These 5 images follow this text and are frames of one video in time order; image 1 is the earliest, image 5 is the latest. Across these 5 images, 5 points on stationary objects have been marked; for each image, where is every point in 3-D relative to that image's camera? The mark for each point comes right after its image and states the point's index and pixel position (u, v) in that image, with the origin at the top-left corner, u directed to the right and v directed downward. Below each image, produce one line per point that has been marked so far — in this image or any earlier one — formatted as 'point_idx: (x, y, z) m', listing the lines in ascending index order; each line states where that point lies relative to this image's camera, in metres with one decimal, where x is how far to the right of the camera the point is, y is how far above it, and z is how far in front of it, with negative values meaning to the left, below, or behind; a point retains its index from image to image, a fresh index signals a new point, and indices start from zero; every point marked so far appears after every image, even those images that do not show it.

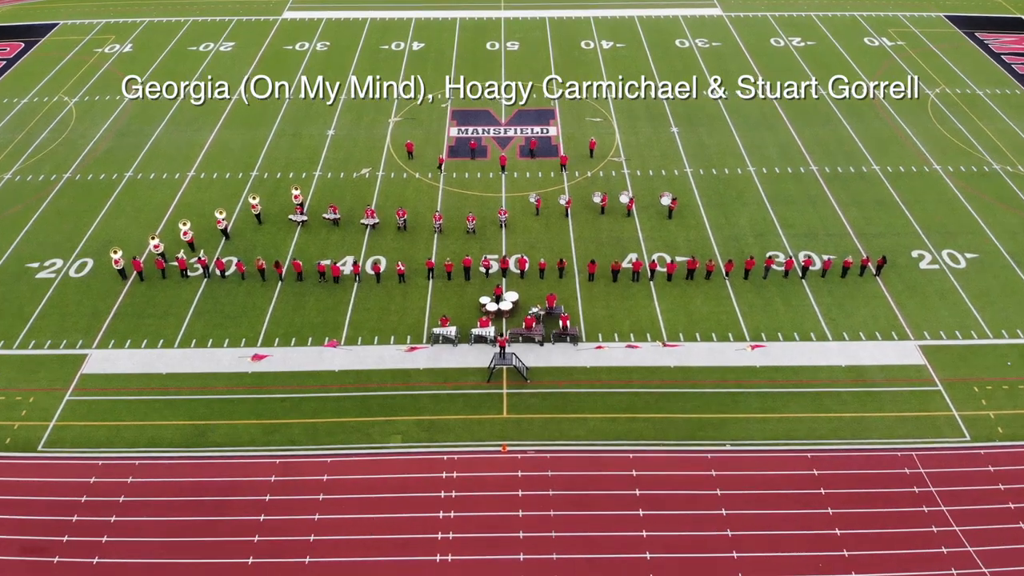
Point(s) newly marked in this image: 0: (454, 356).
0: (-1.5, -1.8, +16.3) m
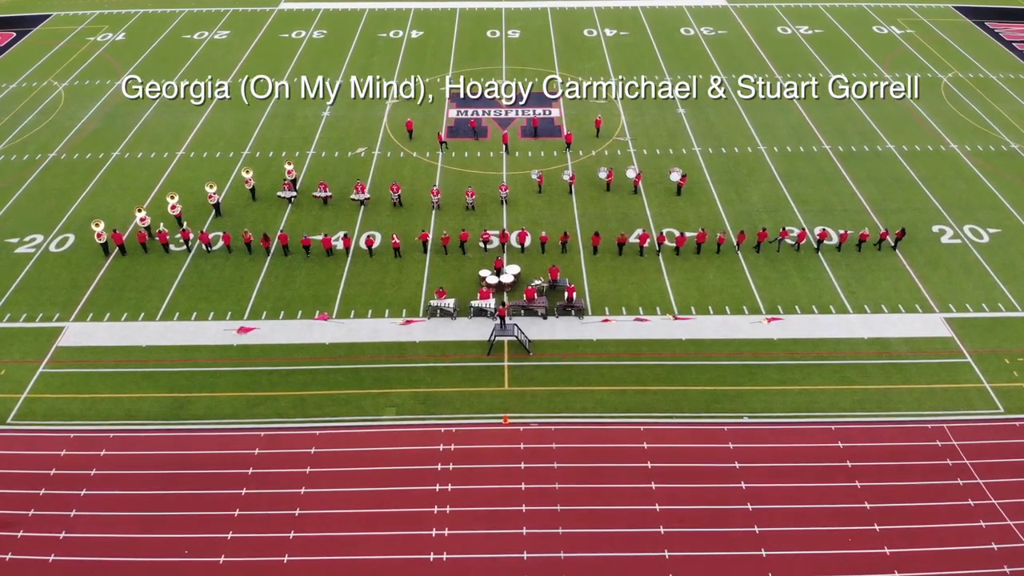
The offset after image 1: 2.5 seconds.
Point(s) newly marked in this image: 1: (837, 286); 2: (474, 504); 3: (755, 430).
0: (-1.5, -1.0, +15.5) m
1: (+7.5, +0.1, +14.8) m
2: (-0.7, -4.0, +11.8) m
3: (+4.6, -2.7, +12.2) m
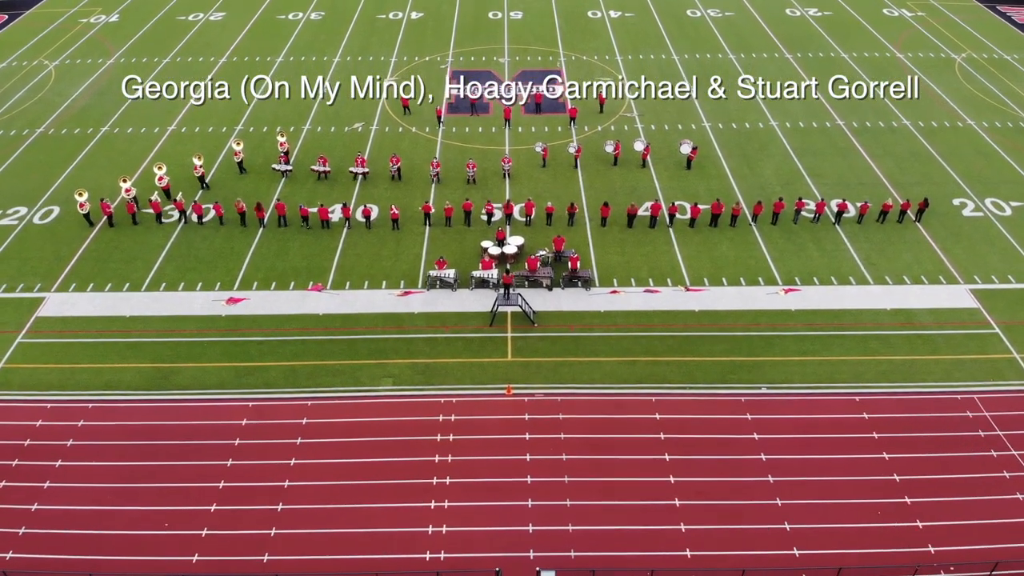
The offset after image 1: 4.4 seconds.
0: (-1.4, -0.3, +14.8) m
1: (+7.6, +0.7, +14.1) m
2: (-0.6, -3.2, +11.0) m
3: (+4.7, -2.0, +11.5) m
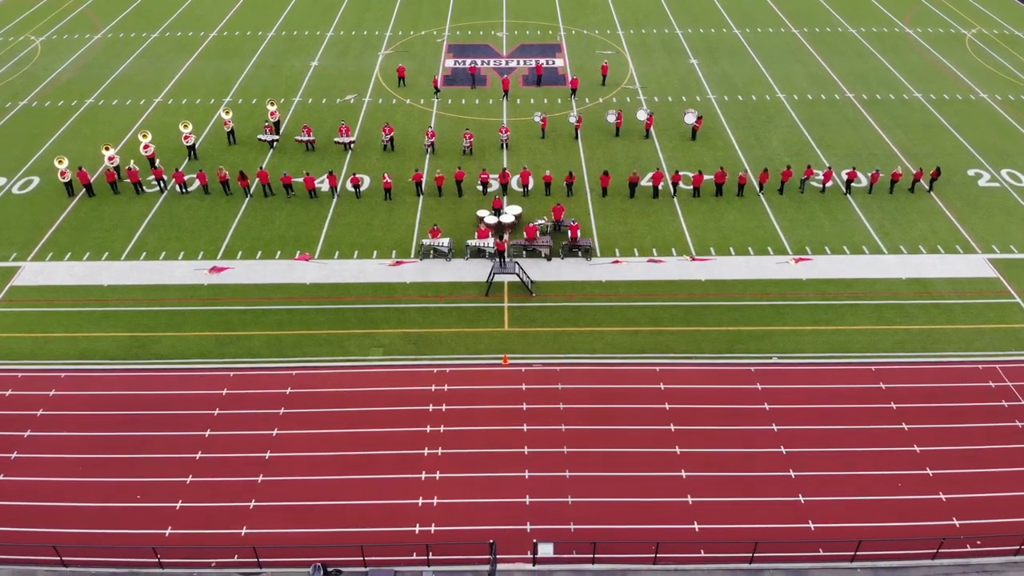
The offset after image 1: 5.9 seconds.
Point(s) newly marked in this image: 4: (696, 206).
0: (-1.5, +0.4, +14.1) m
1: (+7.6, +1.3, +13.6) m
2: (-0.7, -2.6, +10.4) m
3: (+4.7, -1.4, +10.9) m
4: (+4.2, +1.9, +14.7) m
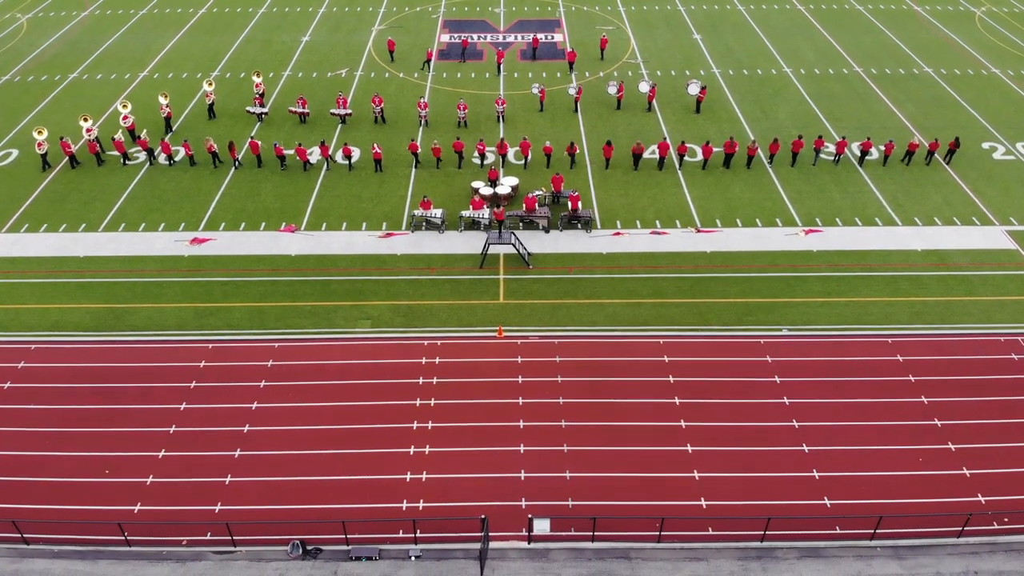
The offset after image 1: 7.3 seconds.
0: (-1.5, +1.0, +13.5) m
1: (+7.5, +1.8, +13.0) m
2: (-0.8, -2.0, +9.8) m
3: (+4.6, -0.9, +10.3) m
4: (+4.2, +2.4, +14.1) m
